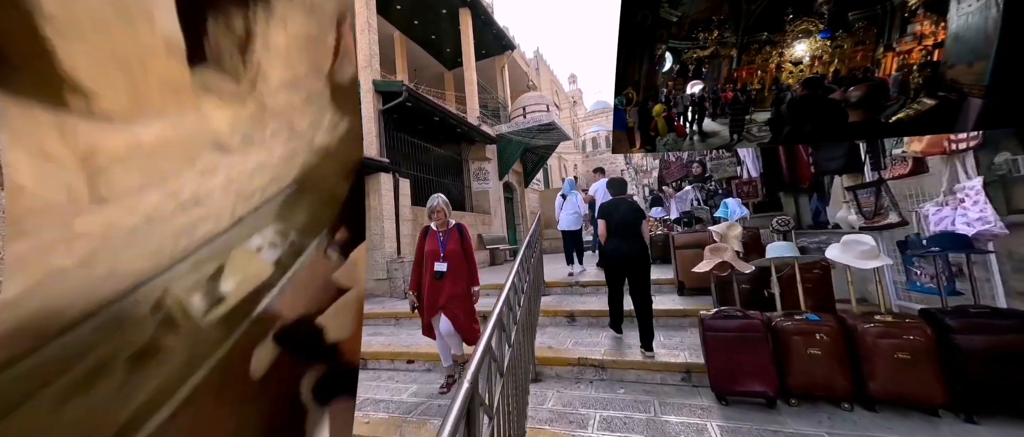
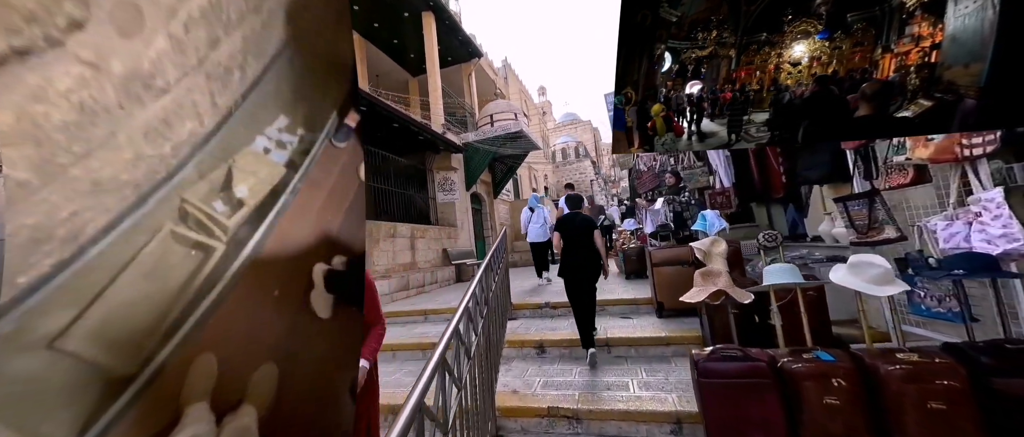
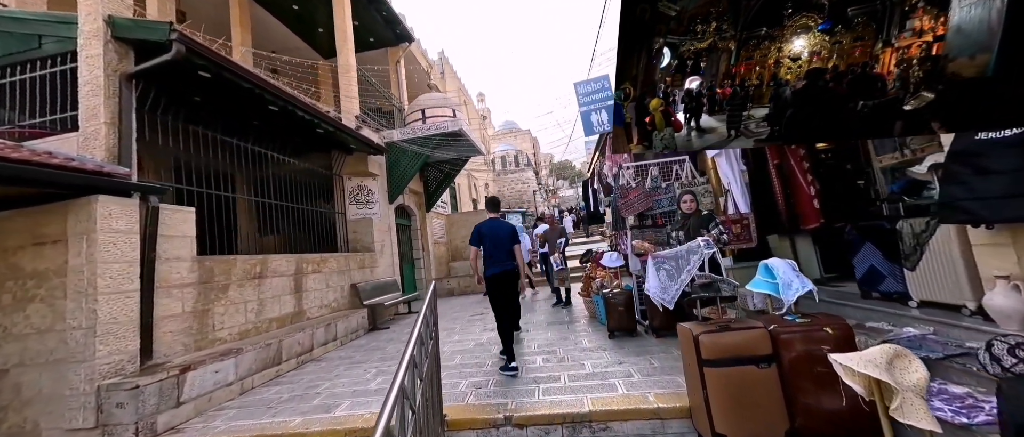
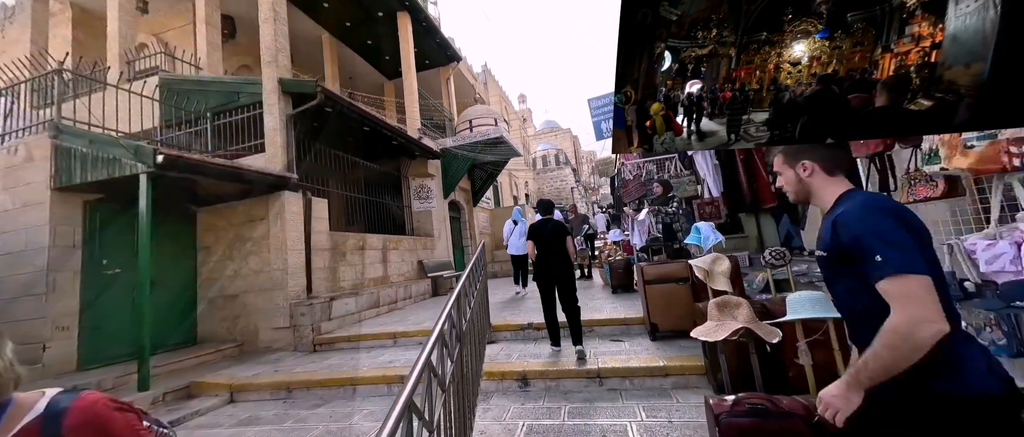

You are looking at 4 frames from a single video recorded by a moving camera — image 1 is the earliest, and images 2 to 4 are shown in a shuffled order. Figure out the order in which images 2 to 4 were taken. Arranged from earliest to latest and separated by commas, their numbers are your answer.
2, 4, 3
